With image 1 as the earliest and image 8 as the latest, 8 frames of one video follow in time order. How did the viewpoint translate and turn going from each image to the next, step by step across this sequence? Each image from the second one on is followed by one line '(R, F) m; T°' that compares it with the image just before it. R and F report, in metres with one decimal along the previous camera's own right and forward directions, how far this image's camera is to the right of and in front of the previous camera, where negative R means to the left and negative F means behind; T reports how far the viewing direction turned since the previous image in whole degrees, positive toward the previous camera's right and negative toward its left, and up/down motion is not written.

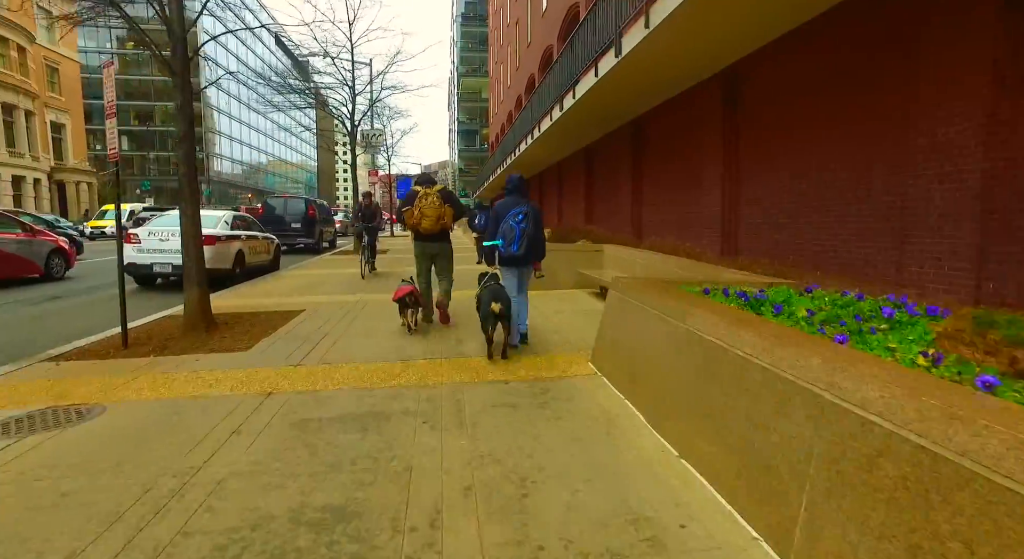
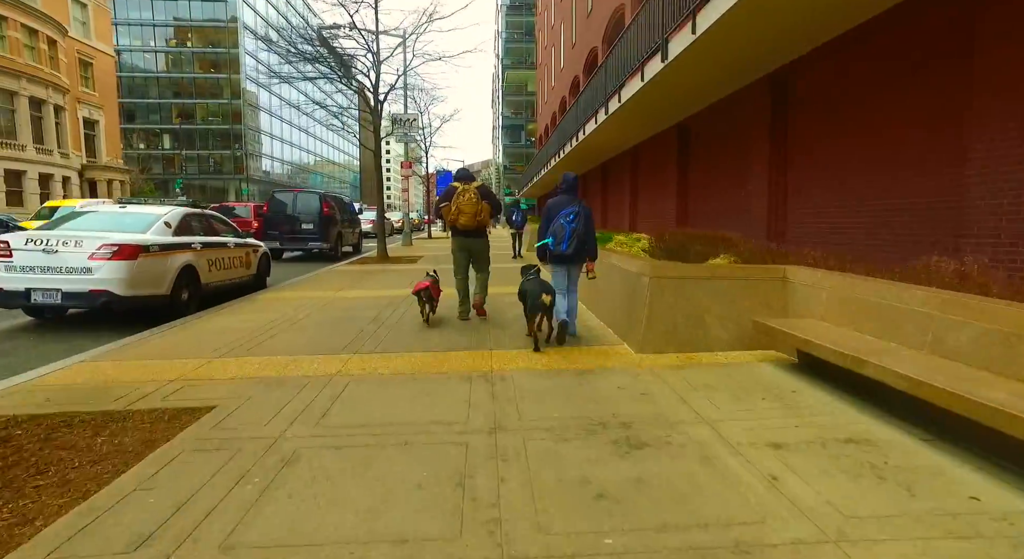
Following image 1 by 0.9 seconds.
(-0.5, +3.3) m; -4°
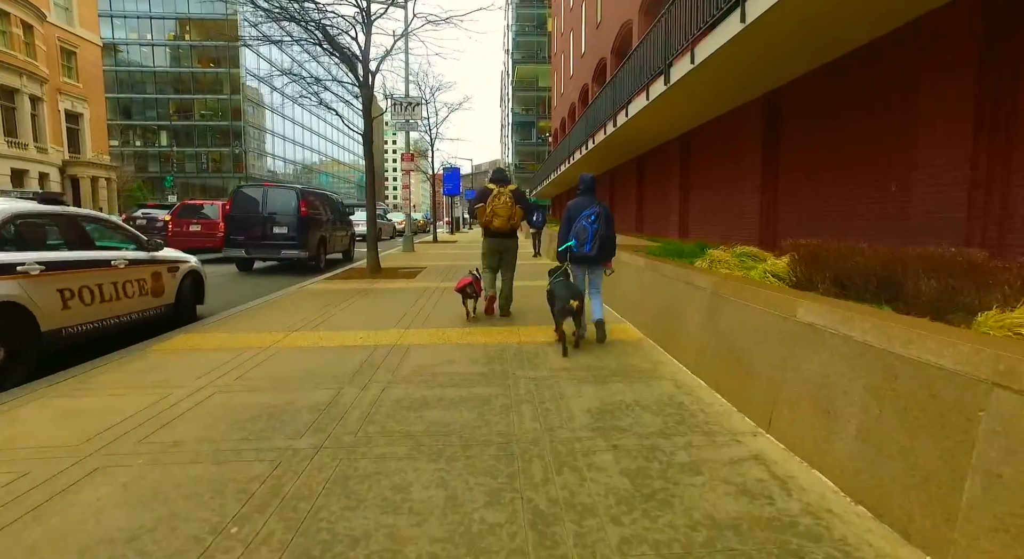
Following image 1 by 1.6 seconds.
(-0.4, +2.7) m; -1°
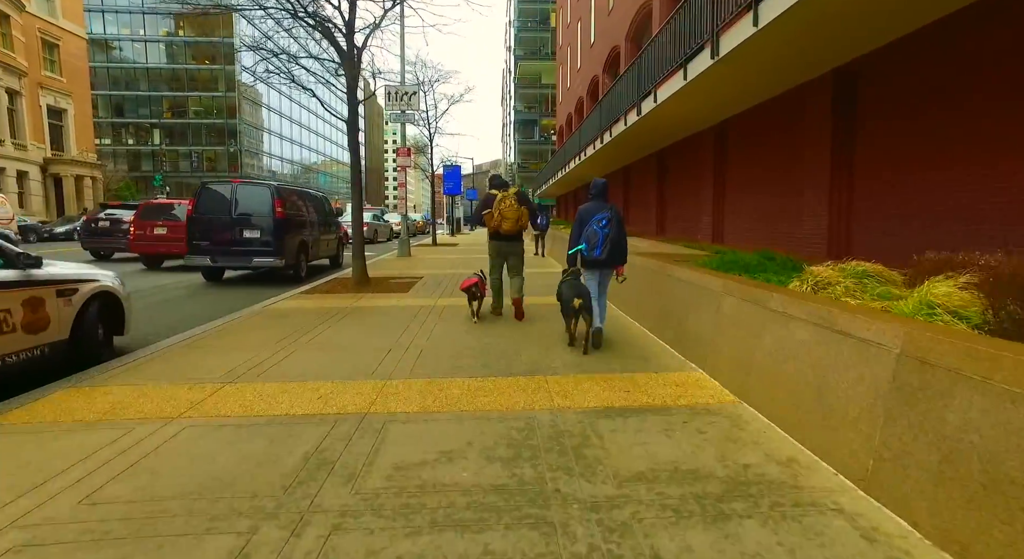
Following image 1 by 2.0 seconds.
(-0.2, +1.6) m; 0°
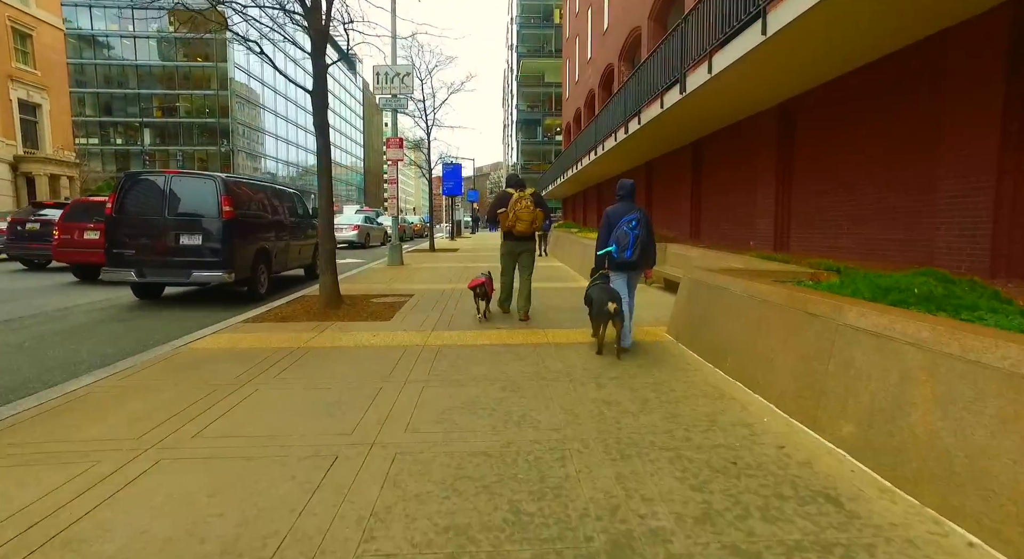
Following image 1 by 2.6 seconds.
(-0.2, +2.1) m; 0°
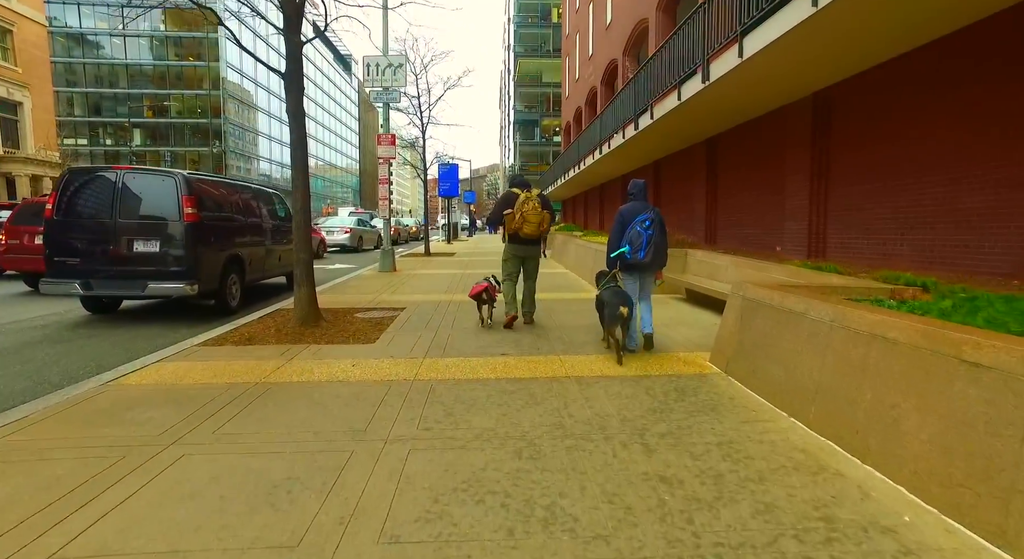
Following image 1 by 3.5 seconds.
(-0.1, +1.0) m; 0°
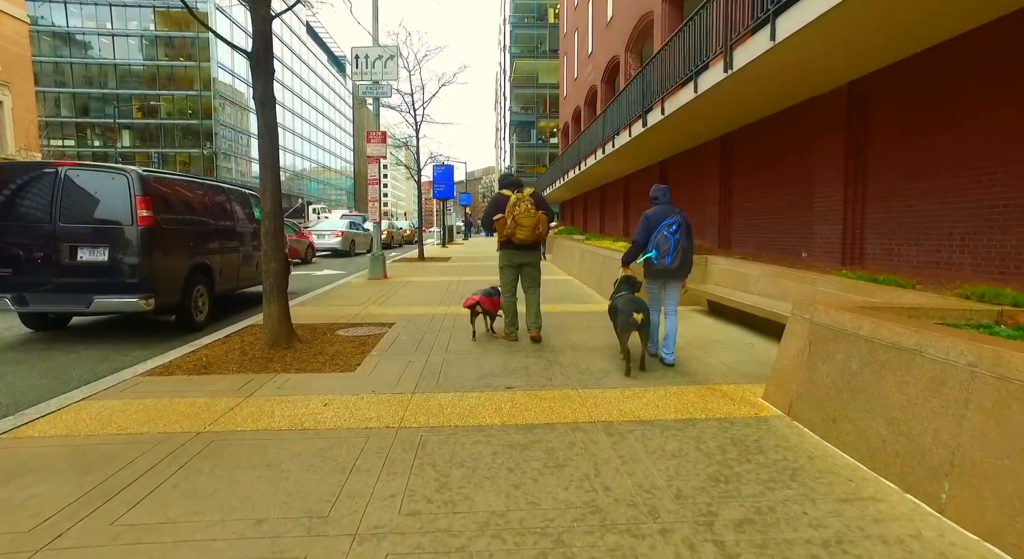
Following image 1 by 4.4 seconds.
(-0.1, +0.8) m; +1°
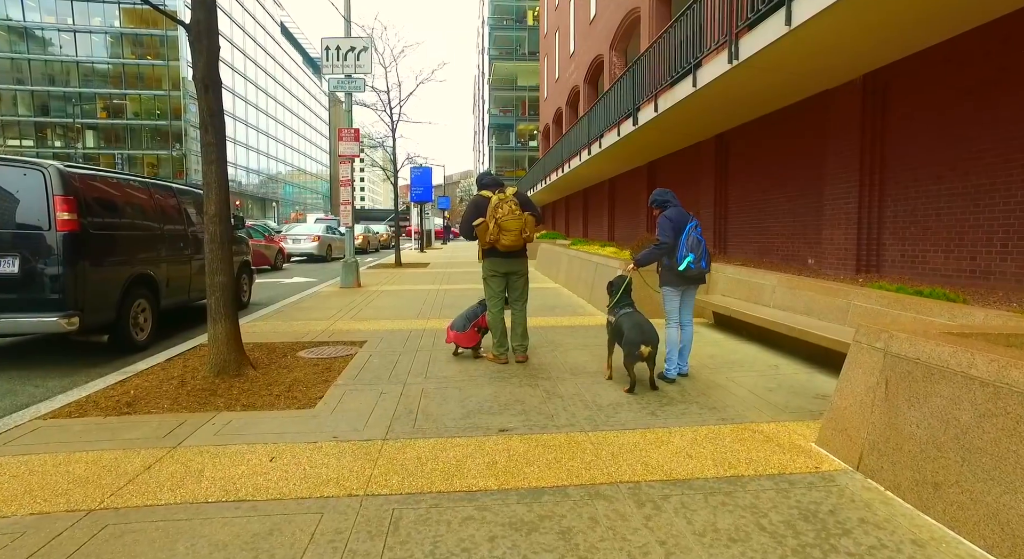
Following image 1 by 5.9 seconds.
(-0.1, +0.7) m; +2°
